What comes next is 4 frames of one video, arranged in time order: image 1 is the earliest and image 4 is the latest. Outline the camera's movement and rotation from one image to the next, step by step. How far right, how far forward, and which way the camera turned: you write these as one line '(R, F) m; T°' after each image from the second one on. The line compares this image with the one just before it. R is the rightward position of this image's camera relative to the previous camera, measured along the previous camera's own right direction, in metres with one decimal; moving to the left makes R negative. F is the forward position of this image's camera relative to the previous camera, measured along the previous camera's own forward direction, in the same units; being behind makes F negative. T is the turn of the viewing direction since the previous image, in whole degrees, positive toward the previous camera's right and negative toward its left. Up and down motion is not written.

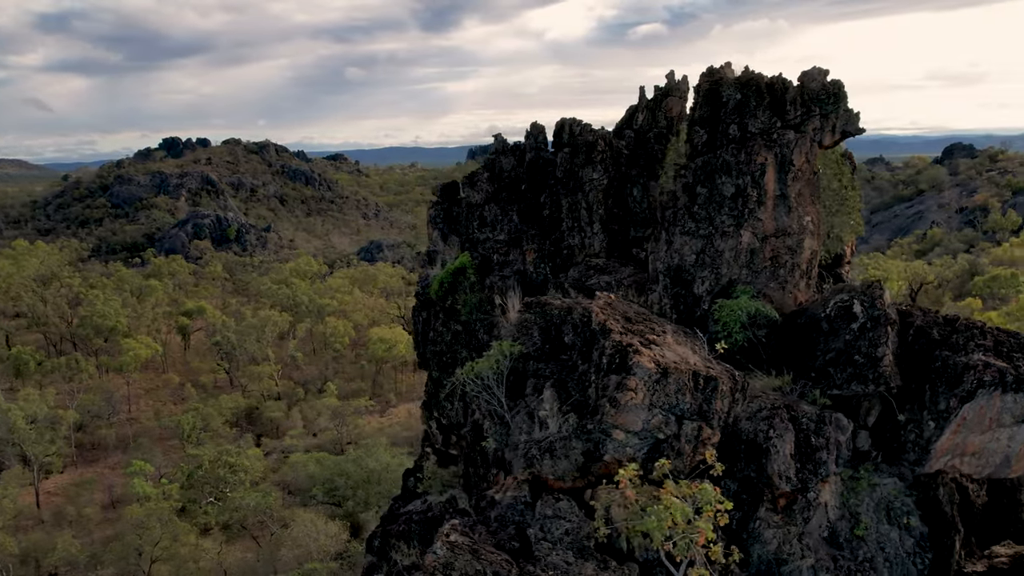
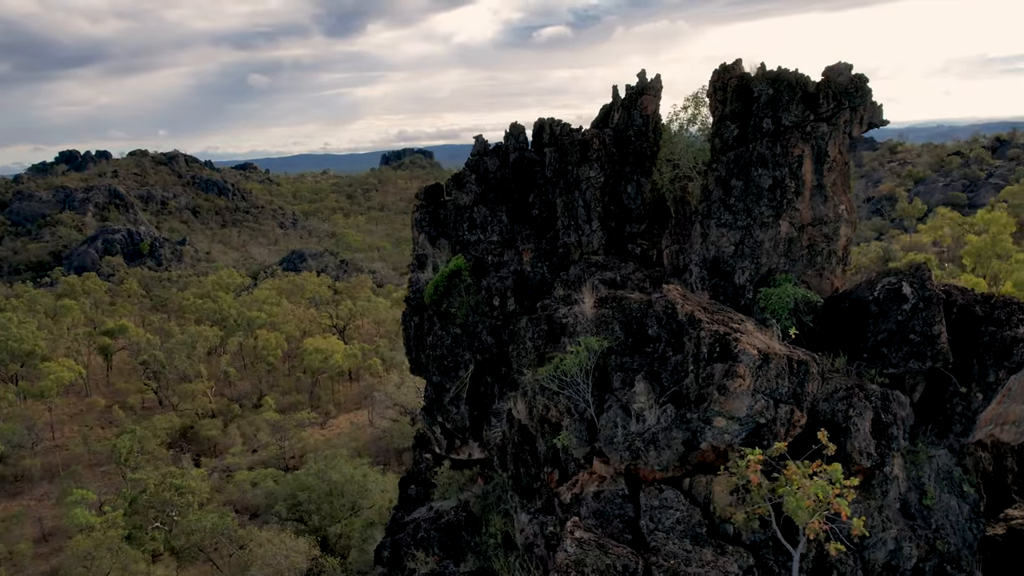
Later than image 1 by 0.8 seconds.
(-2.5, +0.1) m; +6°
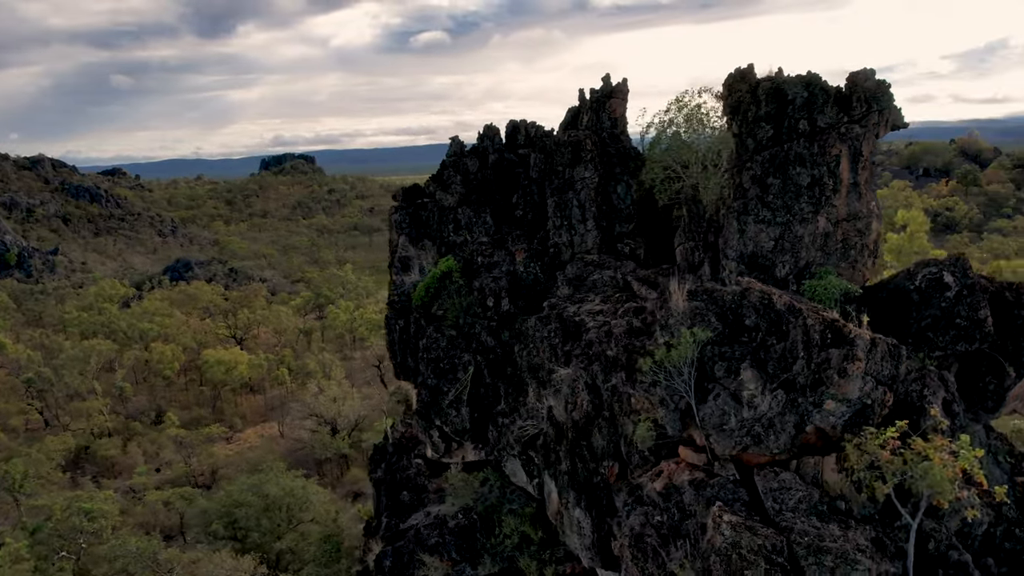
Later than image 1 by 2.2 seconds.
(-3.4, +0.2) m; +9°
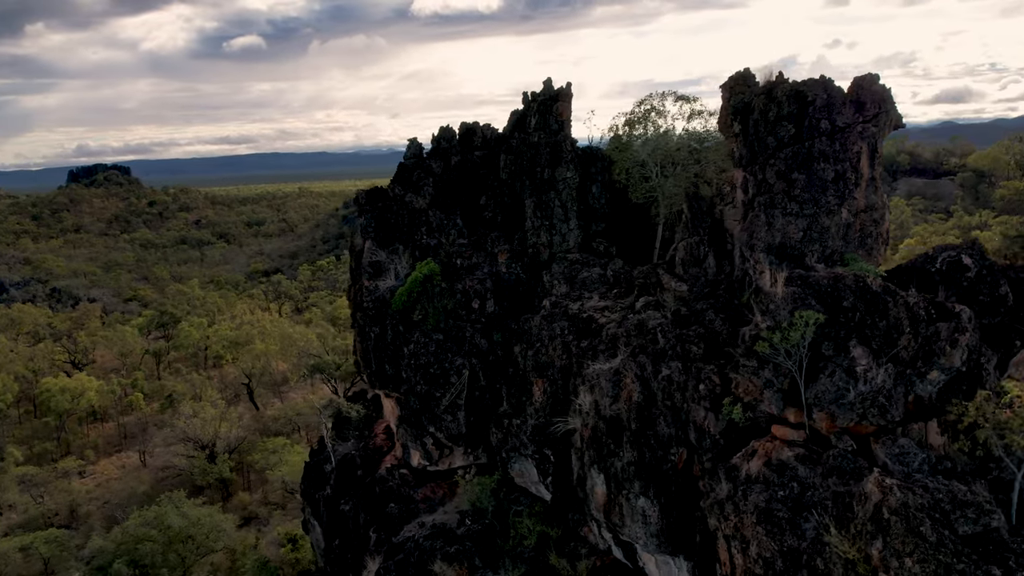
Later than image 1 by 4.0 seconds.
(-4.7, +0.5) m; +12°
